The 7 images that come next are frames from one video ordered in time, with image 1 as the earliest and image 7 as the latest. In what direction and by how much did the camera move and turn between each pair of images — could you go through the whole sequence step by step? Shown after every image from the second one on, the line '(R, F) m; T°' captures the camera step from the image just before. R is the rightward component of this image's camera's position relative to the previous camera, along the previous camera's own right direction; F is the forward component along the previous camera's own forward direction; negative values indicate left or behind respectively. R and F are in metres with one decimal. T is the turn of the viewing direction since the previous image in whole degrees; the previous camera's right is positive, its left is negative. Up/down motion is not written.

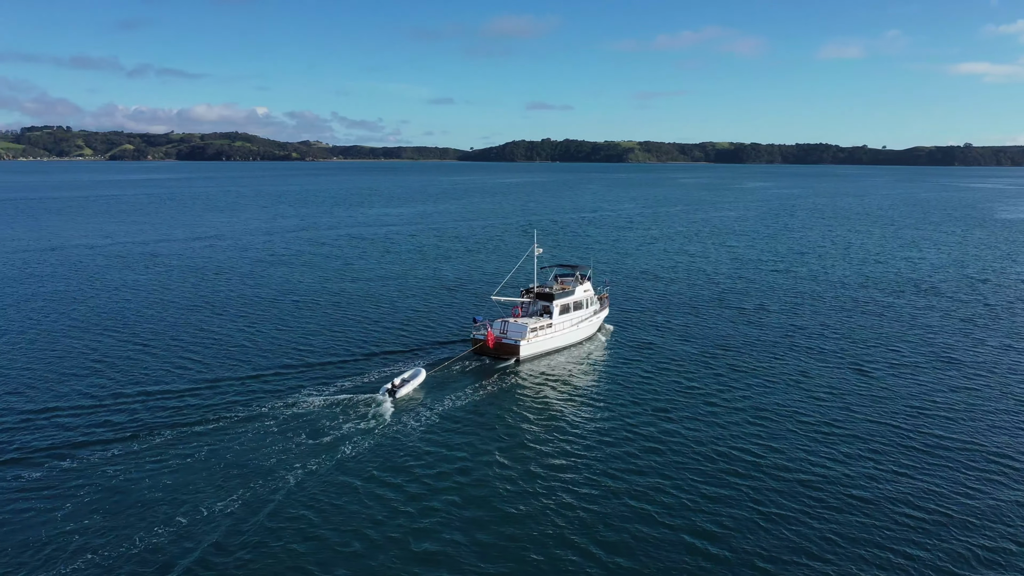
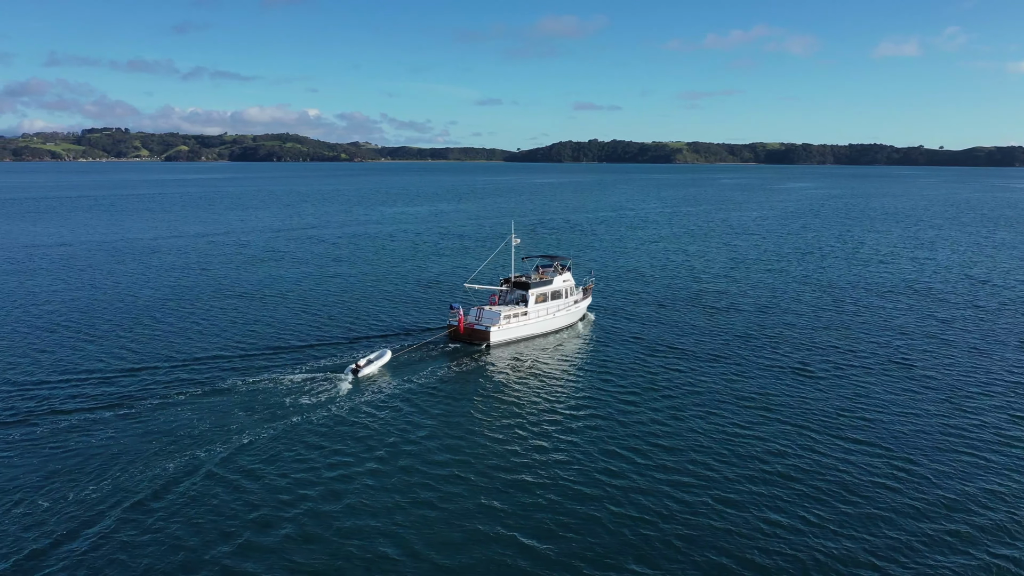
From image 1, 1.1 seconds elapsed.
(+7.2, +2.4) m; -3°
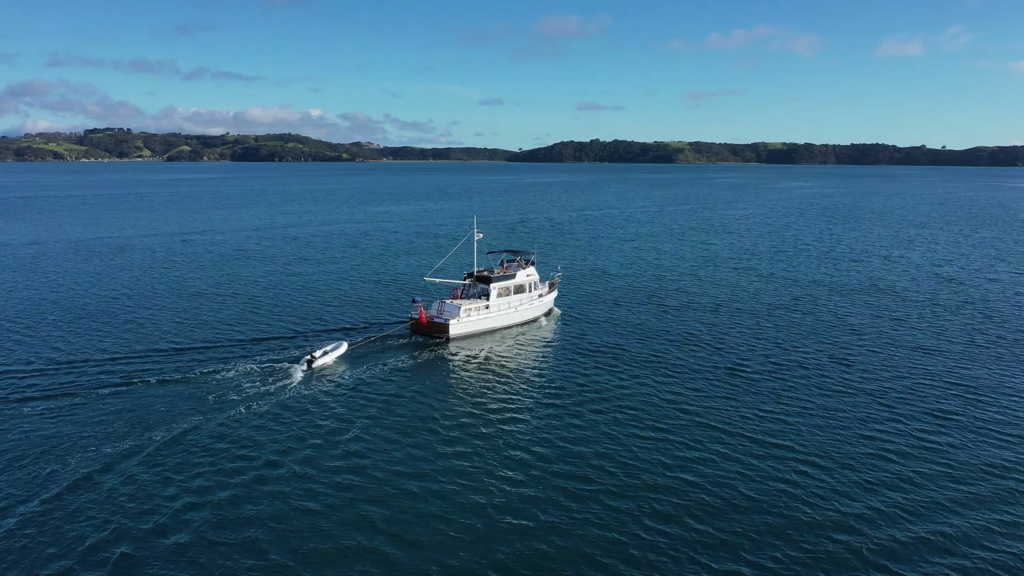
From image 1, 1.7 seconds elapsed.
(+4.3, +1.4) m; 0°
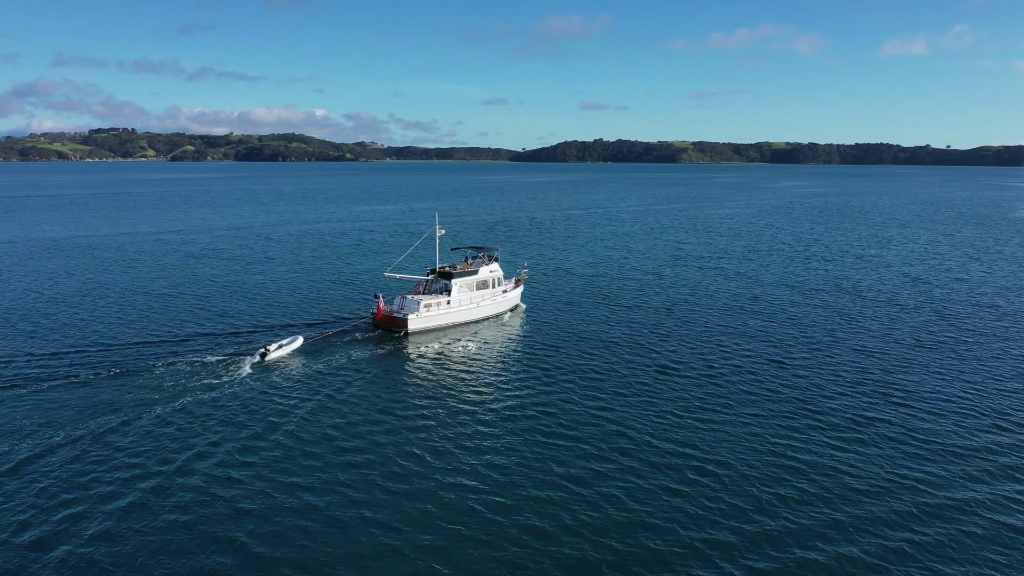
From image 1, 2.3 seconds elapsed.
(+4.4, +1.6) m; 0°
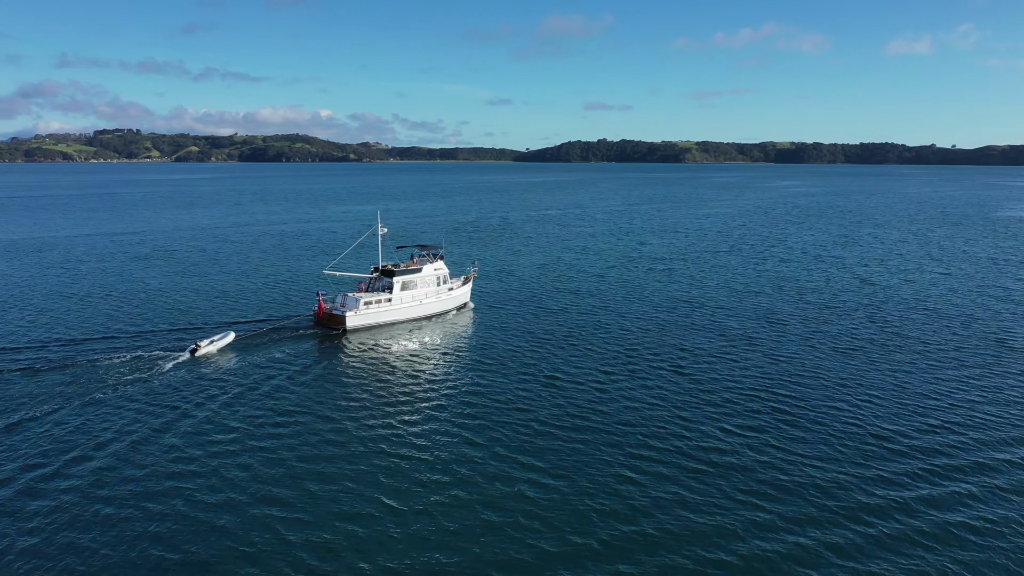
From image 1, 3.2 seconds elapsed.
(+6.6, +3.0) m; 0°
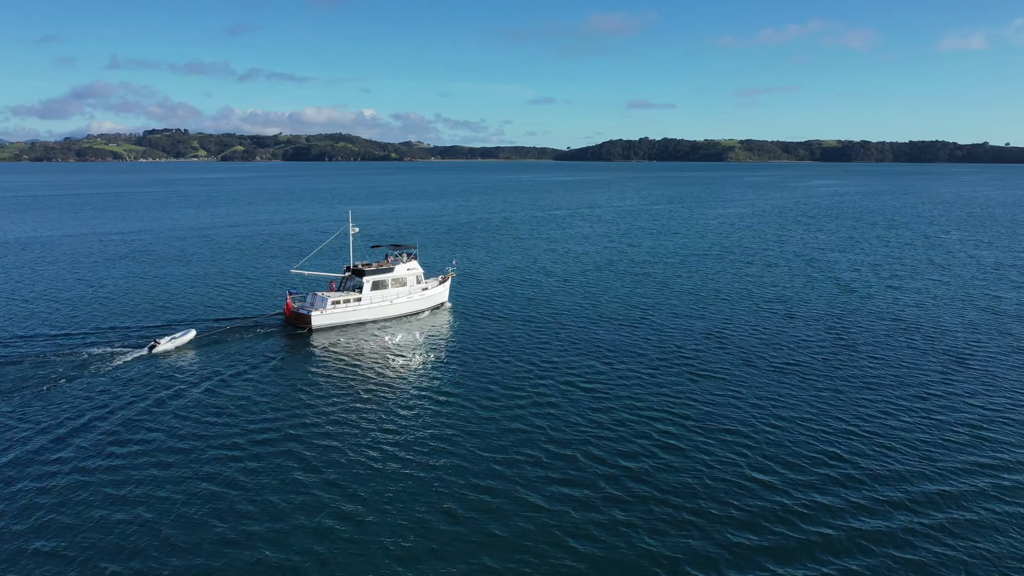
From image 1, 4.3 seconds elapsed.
(+7.4, +4.4) m; -3°
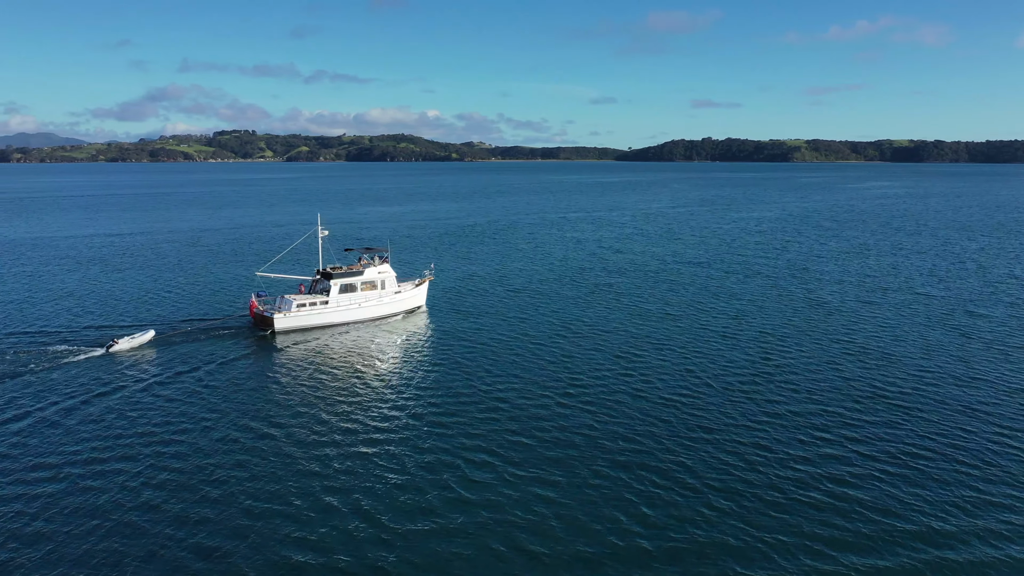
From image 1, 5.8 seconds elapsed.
(+9.7, +5.7) m; -4°
